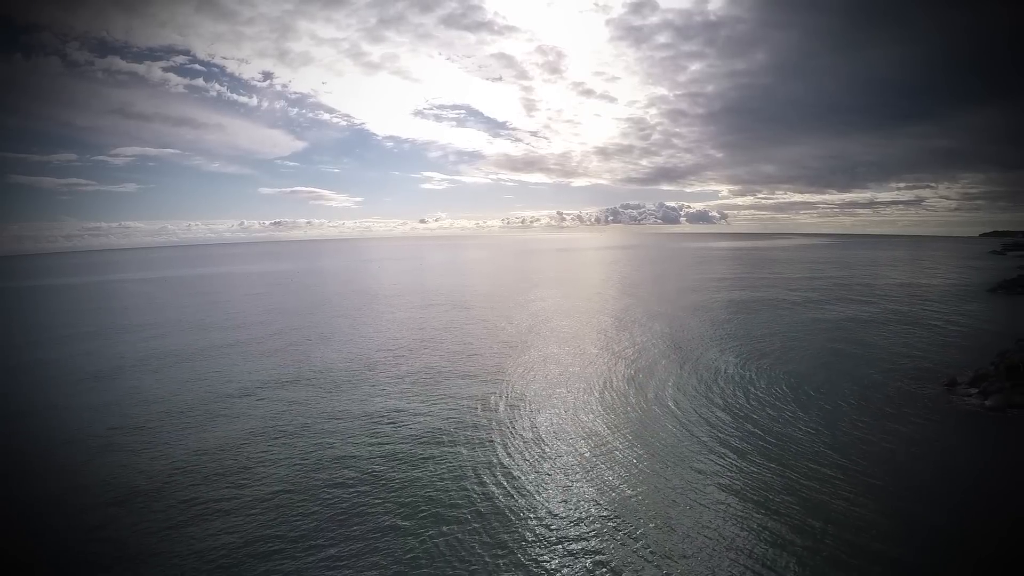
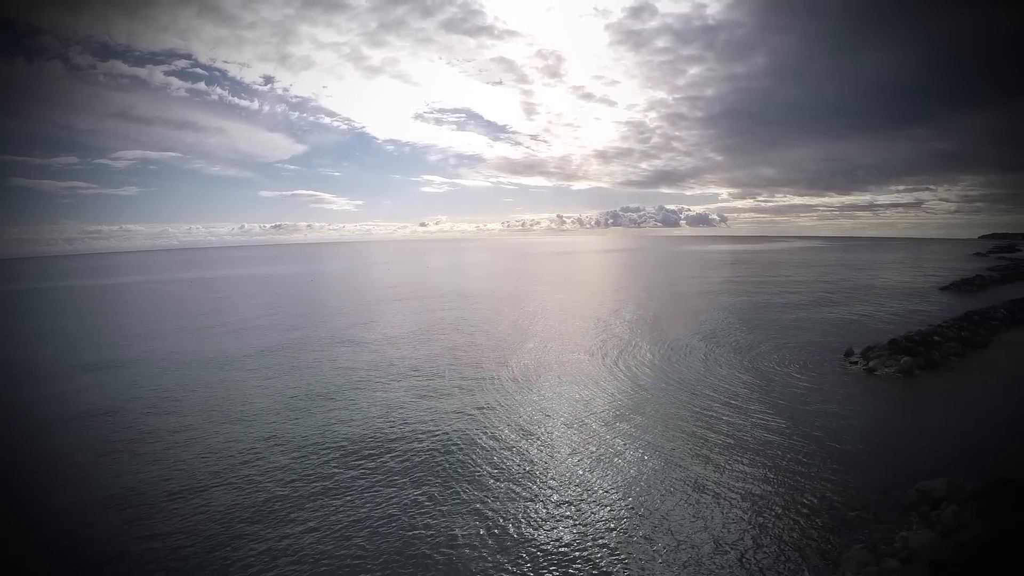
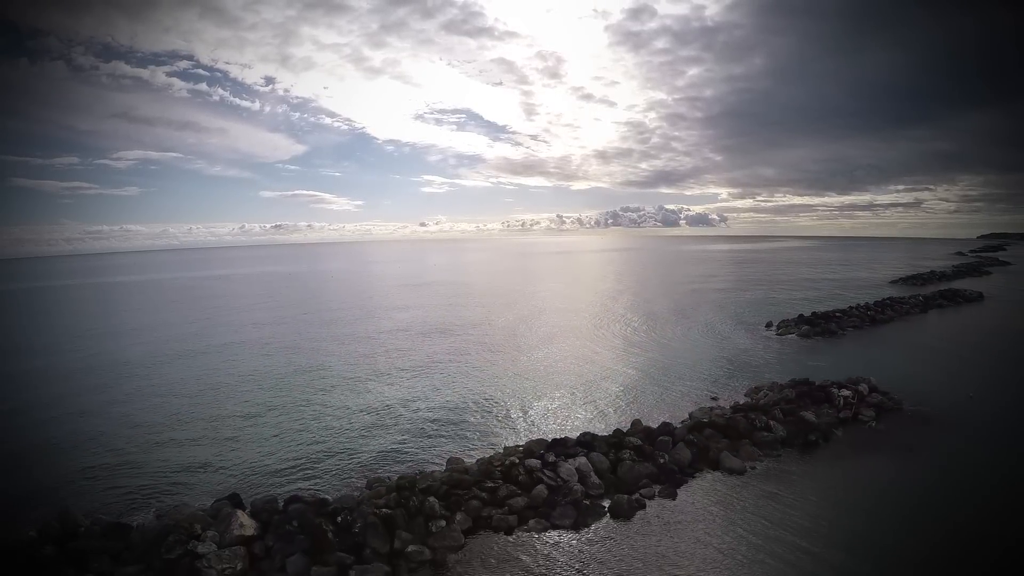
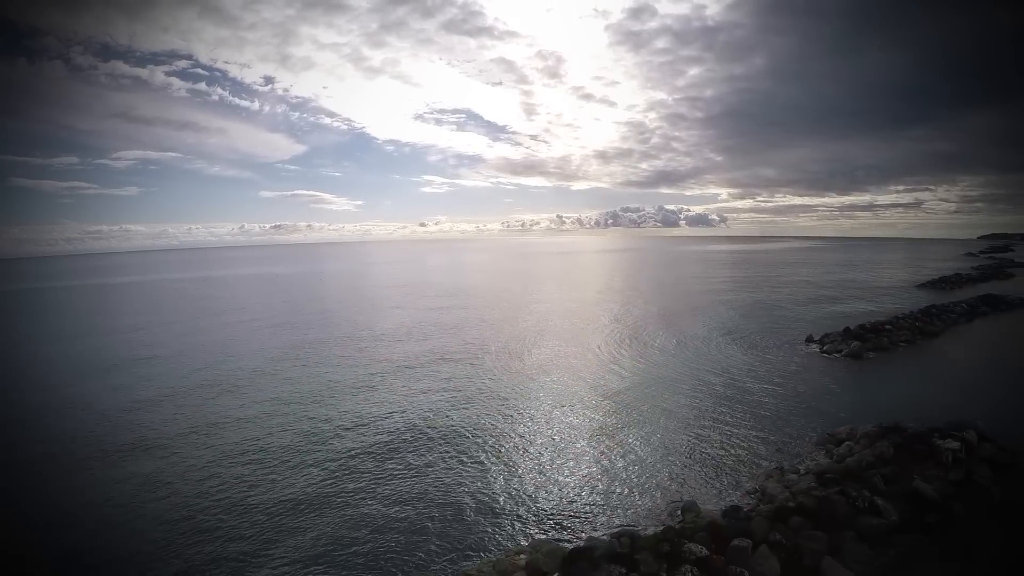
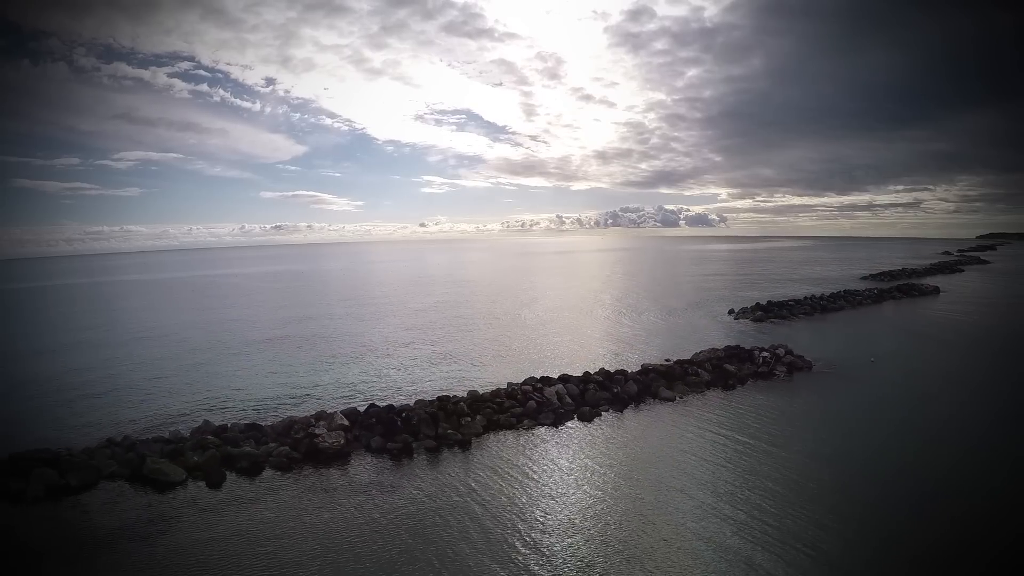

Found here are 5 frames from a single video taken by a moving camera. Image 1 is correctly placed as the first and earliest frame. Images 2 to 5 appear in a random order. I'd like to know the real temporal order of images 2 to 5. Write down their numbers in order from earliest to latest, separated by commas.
2, 4, 3, 5
